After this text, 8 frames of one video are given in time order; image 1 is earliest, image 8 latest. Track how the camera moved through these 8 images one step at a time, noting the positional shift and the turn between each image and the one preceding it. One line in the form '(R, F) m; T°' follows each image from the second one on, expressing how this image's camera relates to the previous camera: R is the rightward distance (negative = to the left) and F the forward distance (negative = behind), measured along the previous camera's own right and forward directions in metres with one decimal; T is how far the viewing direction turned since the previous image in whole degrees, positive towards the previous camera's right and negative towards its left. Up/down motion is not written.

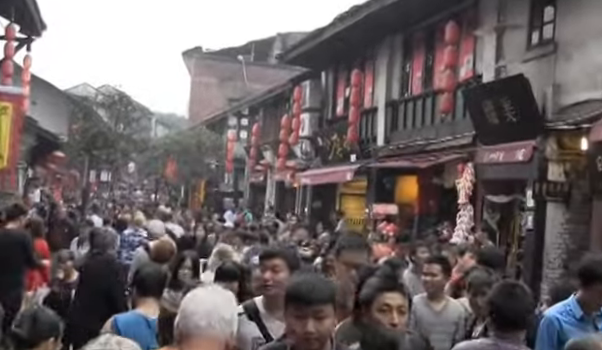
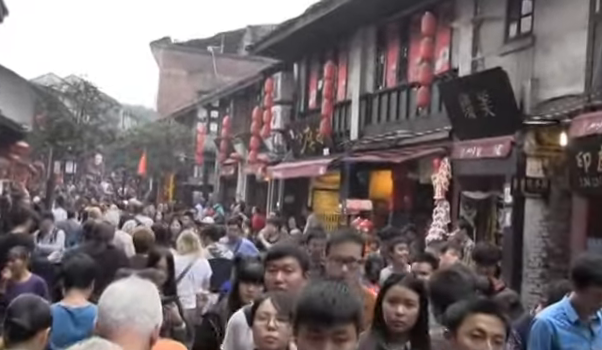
(-0.1, +0.4) m; +2°
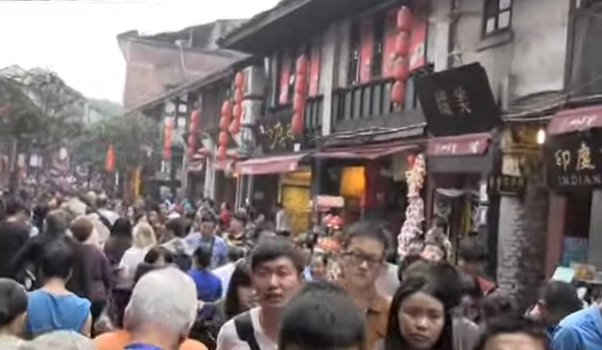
(-0.1, +0.4) m; +3°
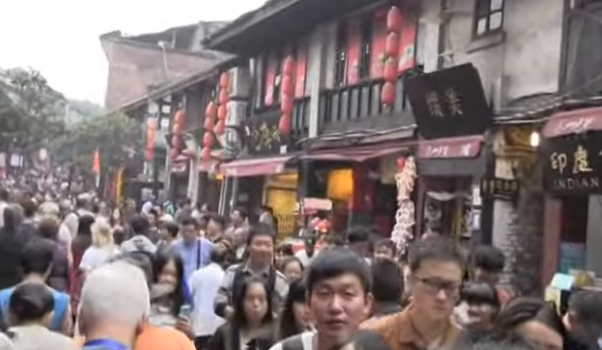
(-0.1, +0.3) m; +1°
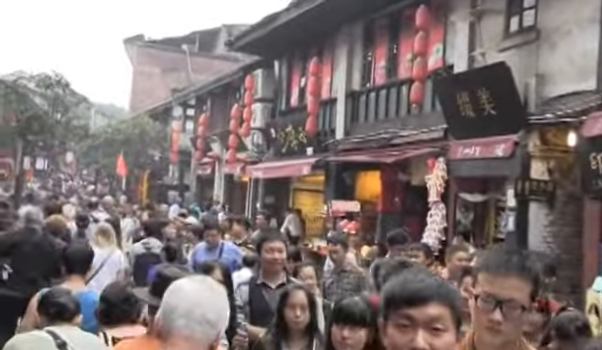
(-0.1, +0.2) m; -2°
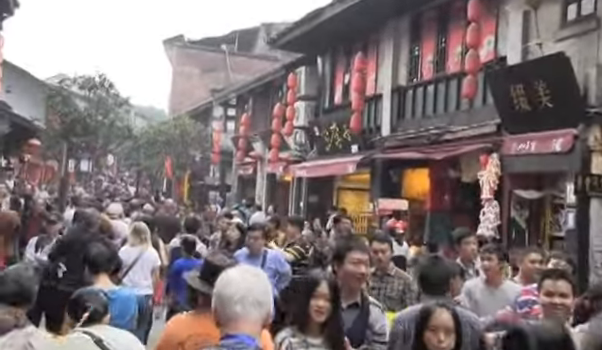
(-0.2, +0.3) m; -3°
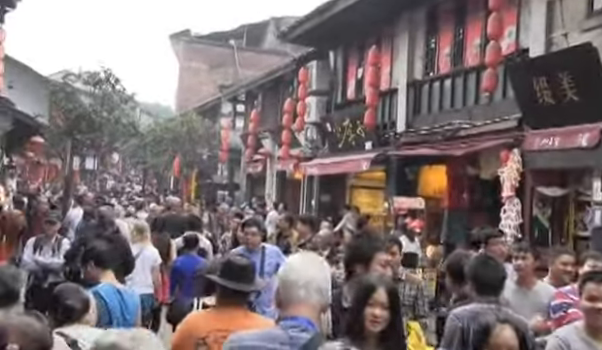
(-0.1, +0.5) m; 0°
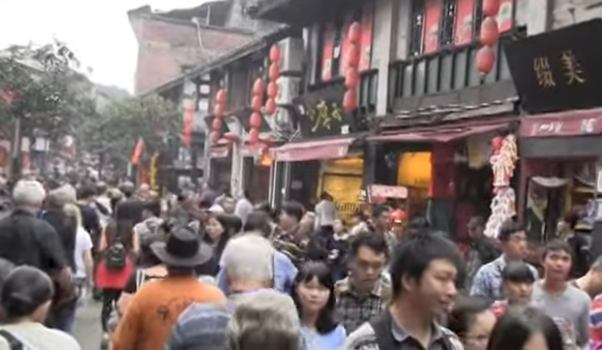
(-0.3, +1.1) m; +3°
